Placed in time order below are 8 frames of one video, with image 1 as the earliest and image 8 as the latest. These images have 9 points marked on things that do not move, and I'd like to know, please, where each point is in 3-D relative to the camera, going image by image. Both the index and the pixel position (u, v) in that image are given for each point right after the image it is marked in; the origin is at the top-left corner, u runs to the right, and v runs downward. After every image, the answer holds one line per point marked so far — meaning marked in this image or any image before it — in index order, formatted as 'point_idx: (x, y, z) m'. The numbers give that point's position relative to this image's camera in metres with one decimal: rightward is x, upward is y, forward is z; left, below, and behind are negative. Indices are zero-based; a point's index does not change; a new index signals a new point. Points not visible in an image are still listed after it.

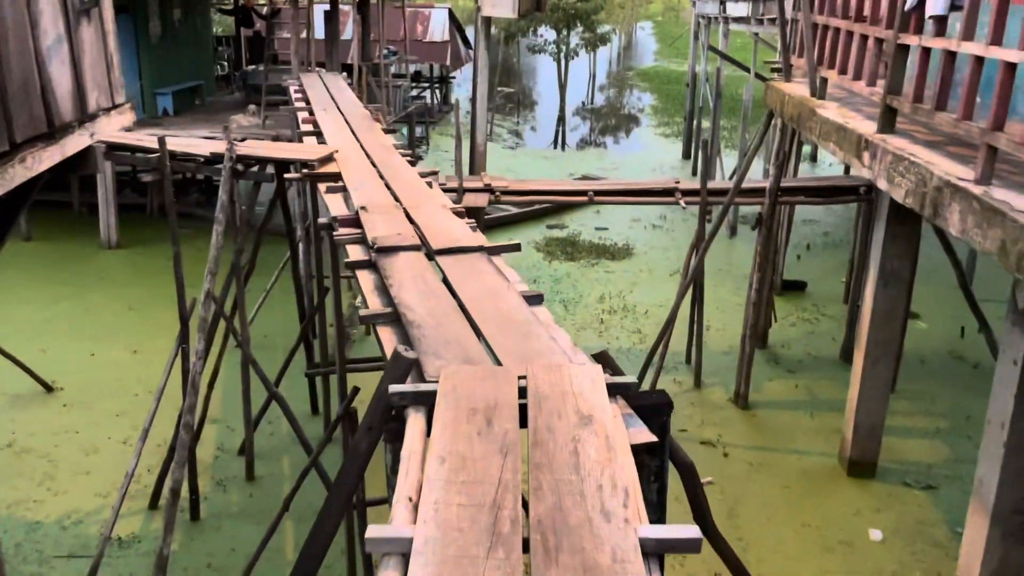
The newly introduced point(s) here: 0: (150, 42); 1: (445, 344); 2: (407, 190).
0: (-4.6, +3.2, +11.0) m
1: (-0.2, -0.2, +2.4) m
2: (-0.5, +0.5, +4.3) m
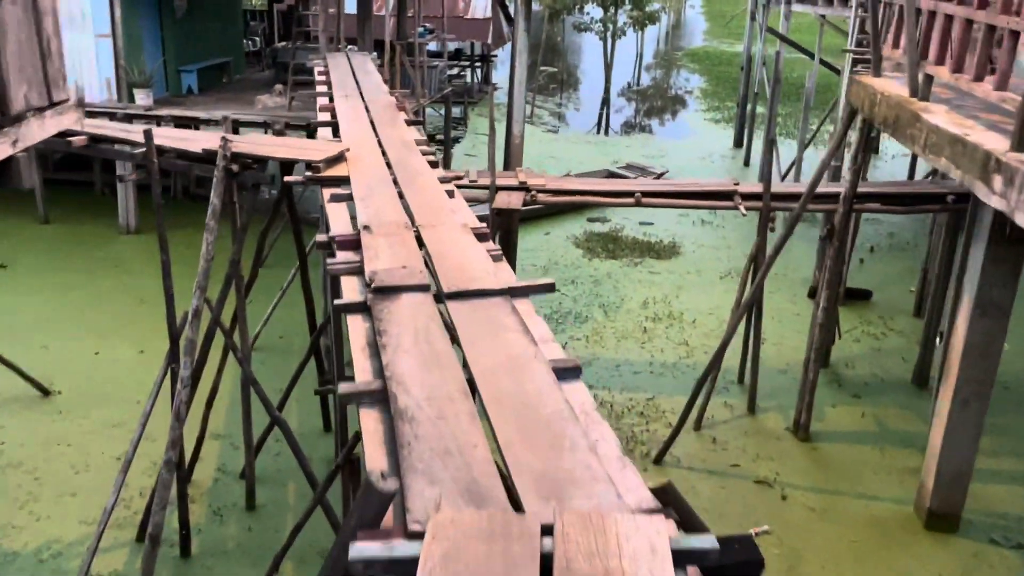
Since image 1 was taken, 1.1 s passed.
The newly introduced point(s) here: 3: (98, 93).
0: (-4.1, +3.3, +10.5) m
1: (-0.1, -0.3, +1.8) m
2: (-0.4, +0.4, +3.6) m
3: (-4.6, +2.2, +9.5) m
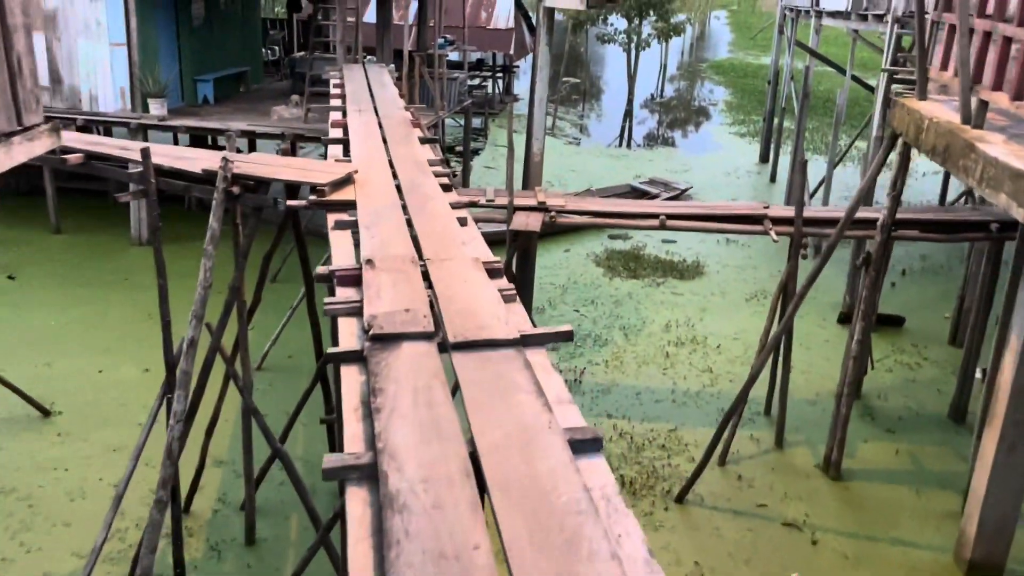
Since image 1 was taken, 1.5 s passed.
0: (-3.8, +3.2, +10.3) m
1: (-0.1, -0.5, +1.5) m
2: (-0.3, +0.2, +3.3) m
3: (-4.3, +2.0, +9.4) m
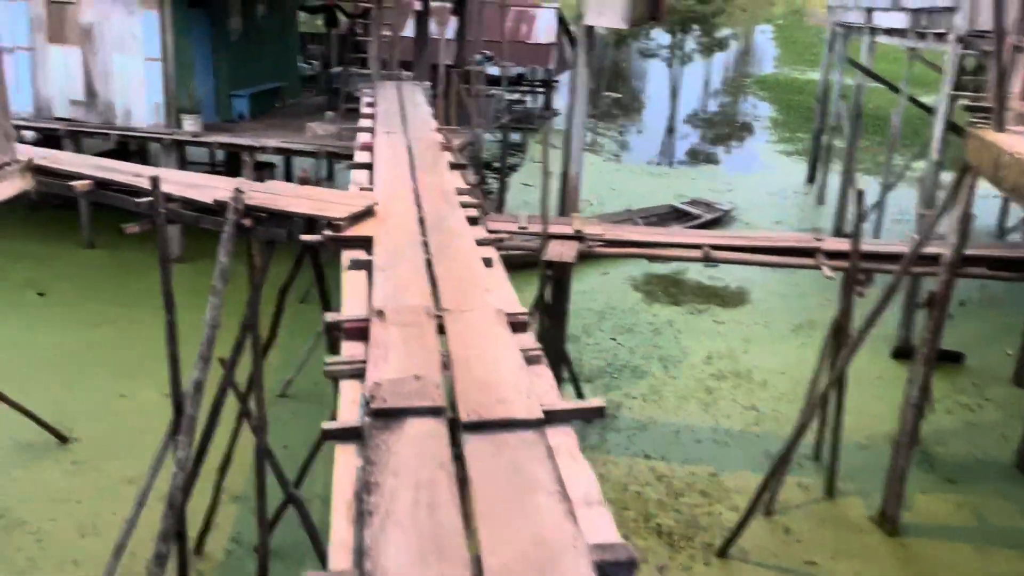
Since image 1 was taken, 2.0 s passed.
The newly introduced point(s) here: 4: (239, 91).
0: (-3.4, +3.0, +10.2) m
1: (-0.1, -0.6, +1.2) m
2: (-0.2, 0.0, +3.0) m
3: (-3.9, +1.8, +9.2) m
4: (-3.3, +2.4, +10.4) m
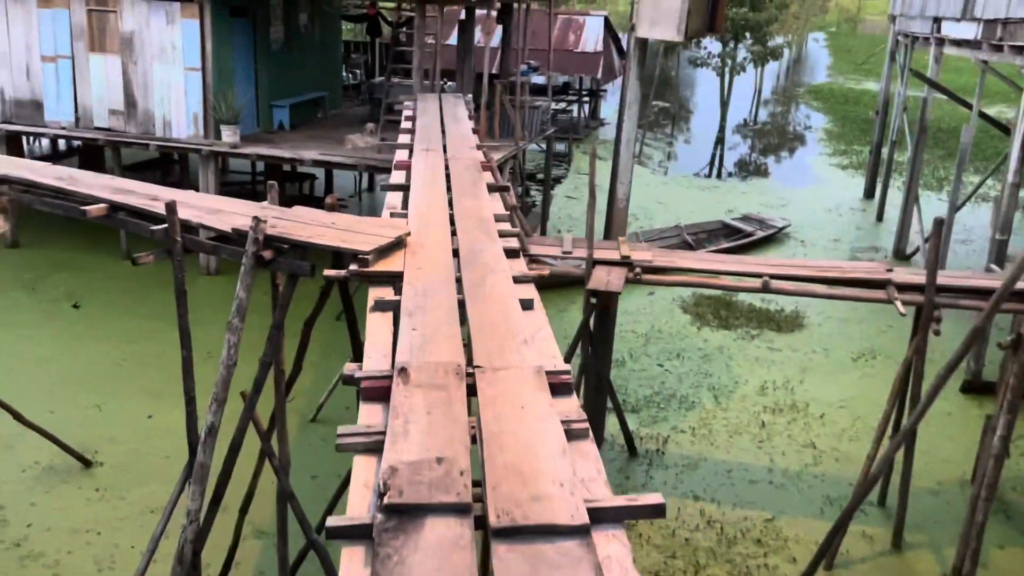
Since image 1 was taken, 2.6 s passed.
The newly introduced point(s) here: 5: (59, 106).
0: (-2.8, +2.8, +10.0) m
1: (-0.1, -0.8, +0.8) m
2: (-0.1, -0.1, +2.7) m
3: (-3.5, +1.7, +9.1) m
4: (-2.8, +2.2, +10.2) m
5: (-5.0, +2.0, +9.4) m
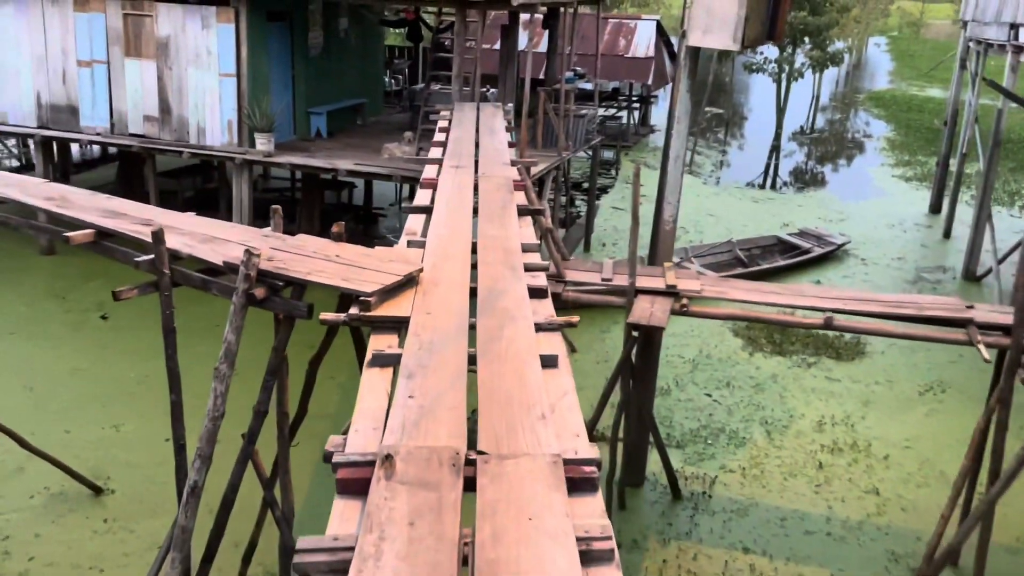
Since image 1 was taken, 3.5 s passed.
0: (-2.3, +2.7, +9.8) m
1: (-0.2, -0.9, +0.4) m
2: (0.0, -0.3, +2.3) m
3: (-3.0, +1.6, +8.9) m
4: (-2.2, +2.1, +9.9) m
5: (-4.5, +1.9, +9.2) m
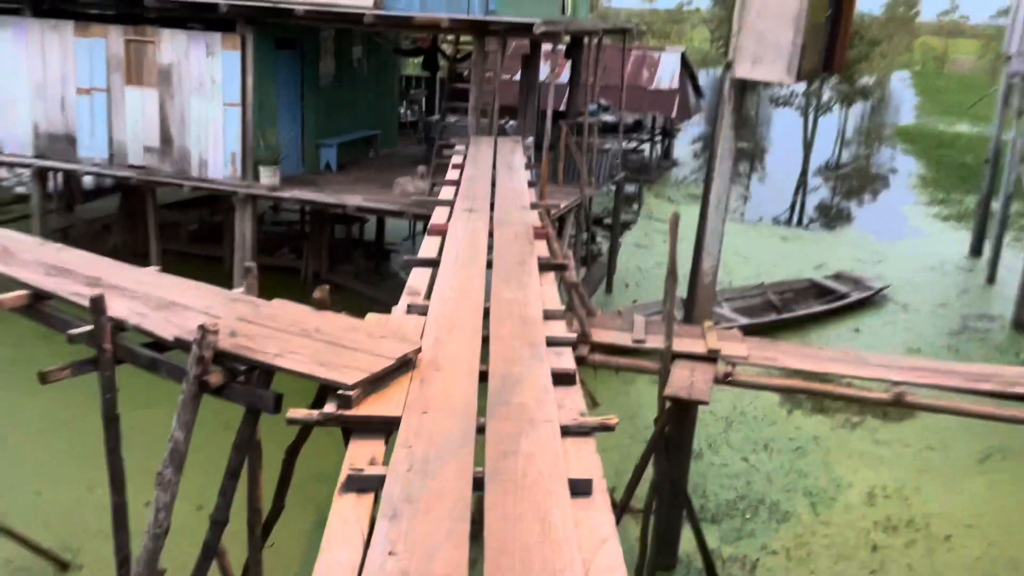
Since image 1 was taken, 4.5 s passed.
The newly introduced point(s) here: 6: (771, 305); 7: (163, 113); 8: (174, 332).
0: (-2.1, +2.2, +9.3) m
1: (-0.2, -1.1, -0.2) m
2: (0.0, -0.5, +1.7) m
3: (-2.8, +1.2, +8.4) m
4: (-2.0, +1.6, +9.4) m
5: (-4.3, +1.5, +8.8) m
6: (+3.0, -0.2, +9.8) m
7: (-3.4, +1.7, +8.4) m
8: (-1.0, -0.1, +2.5) m
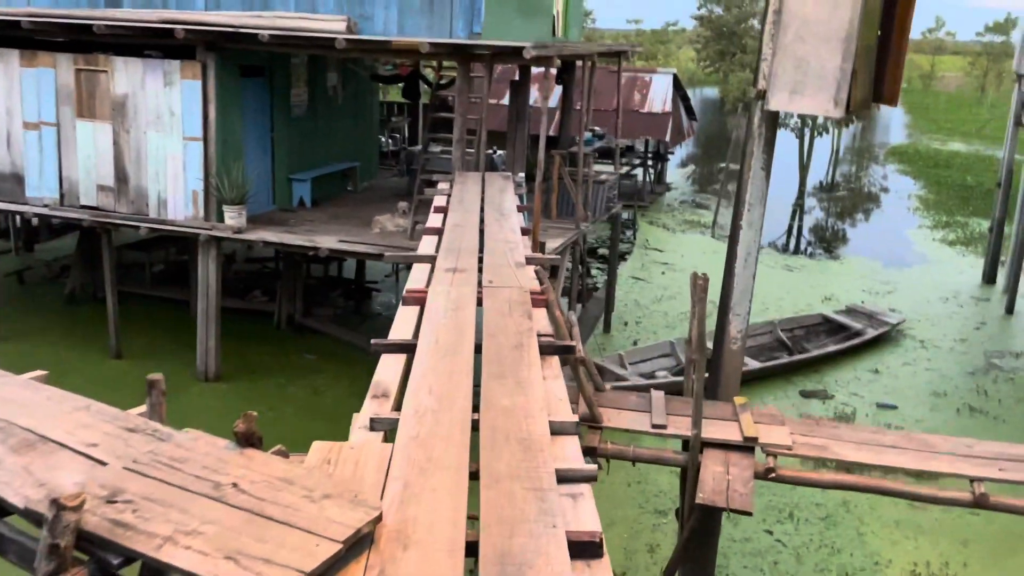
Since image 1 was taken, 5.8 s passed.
0: (-2.2, +1.8, +8.6) m
1: (-0.1, -1.3, -1.0) m
2: (0.0, -0.7, +0.9) m
3: (-2.9, +0.7, +7.6) m
4: (-2.1, +1.2, +8.7) m
5: (-4.4, +1.0, +8.0) m
6: (+2.9, -0.6, +9.1) m
7: (-3.5, +1.3, +7.7) m
8: (-1.0, -0.4, +1.8) m
